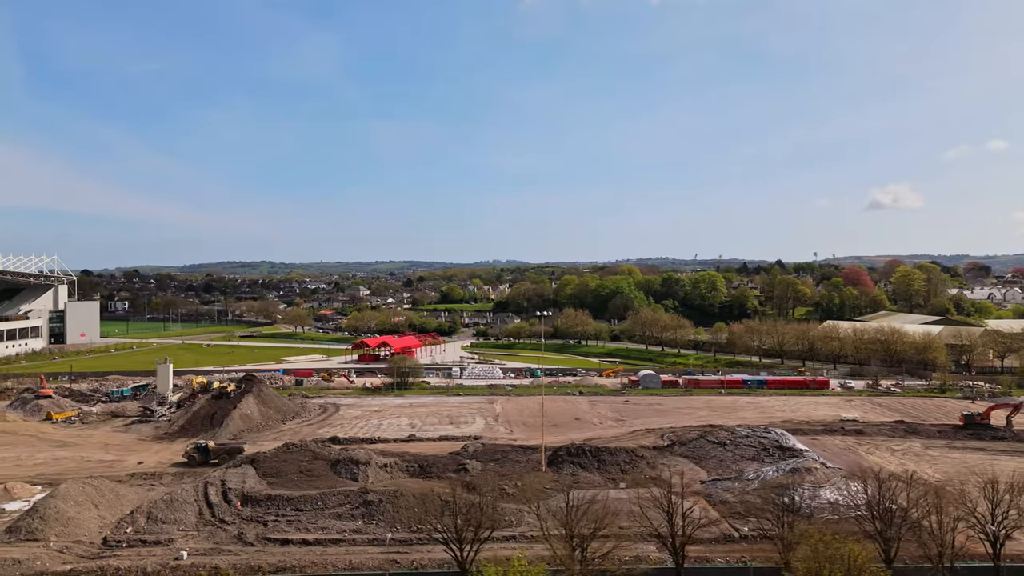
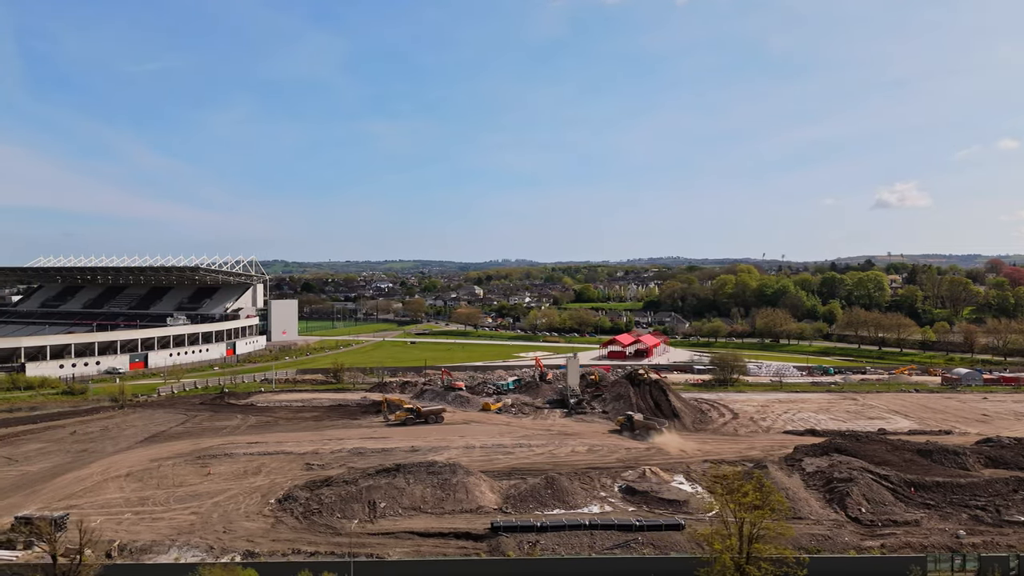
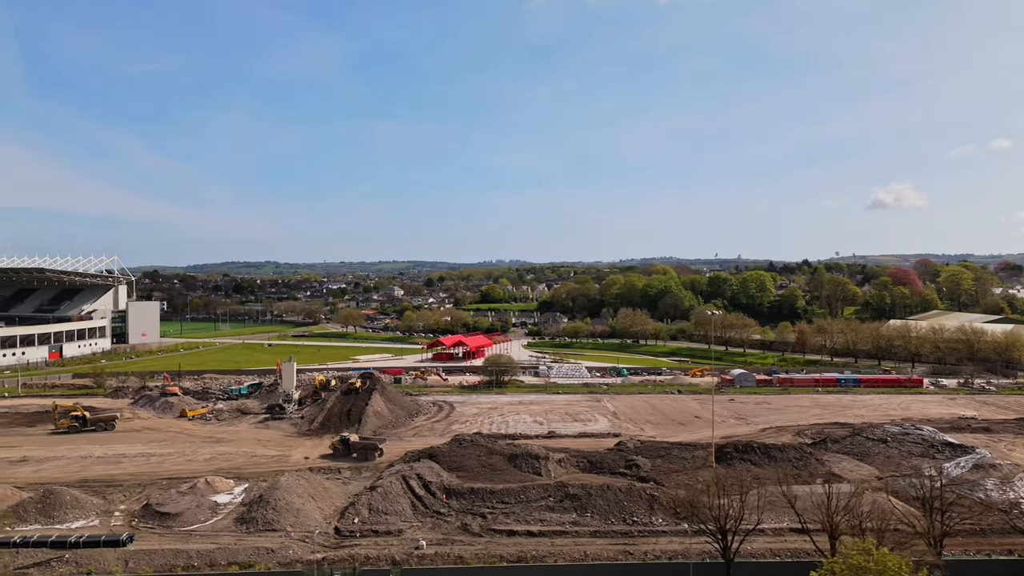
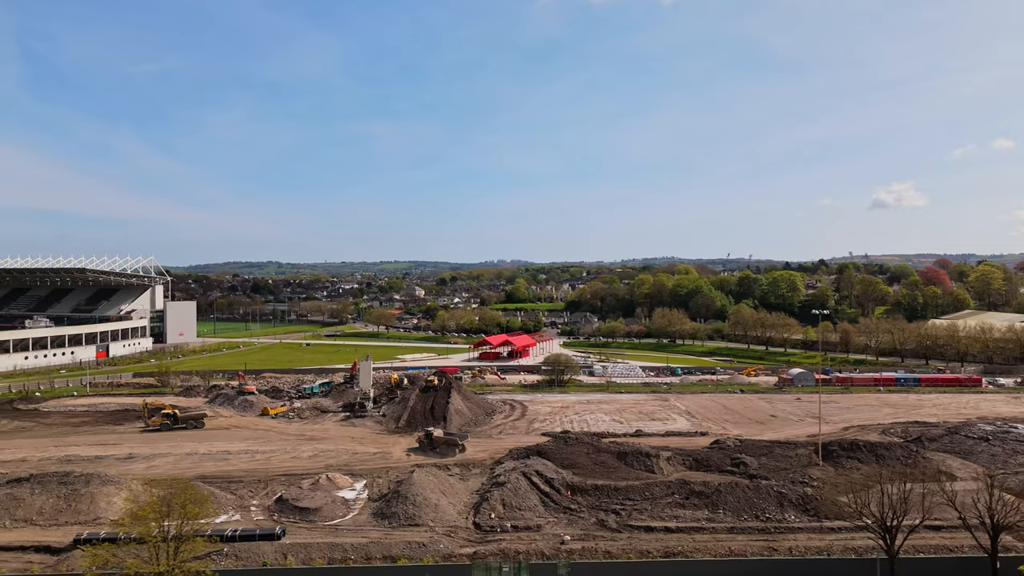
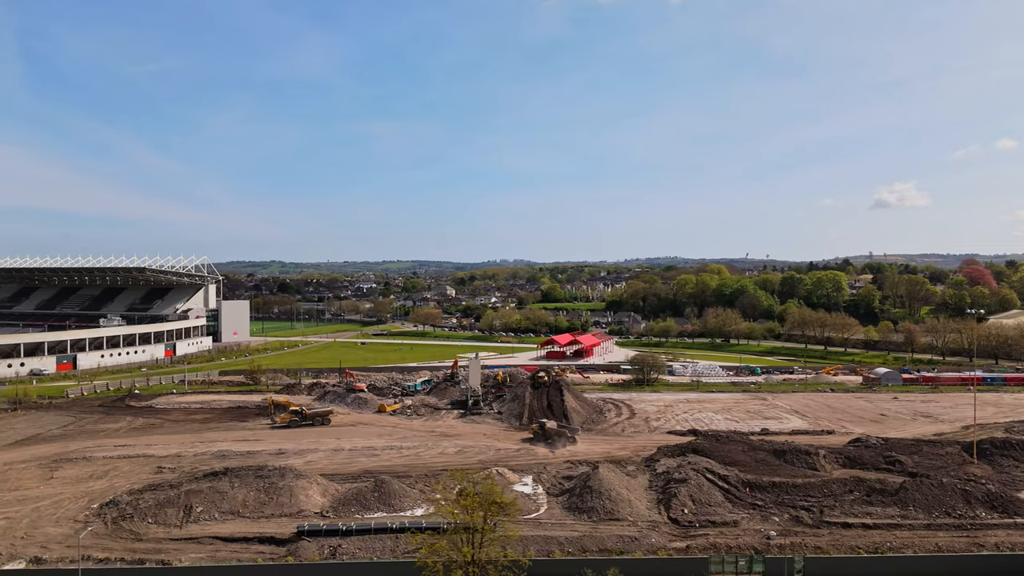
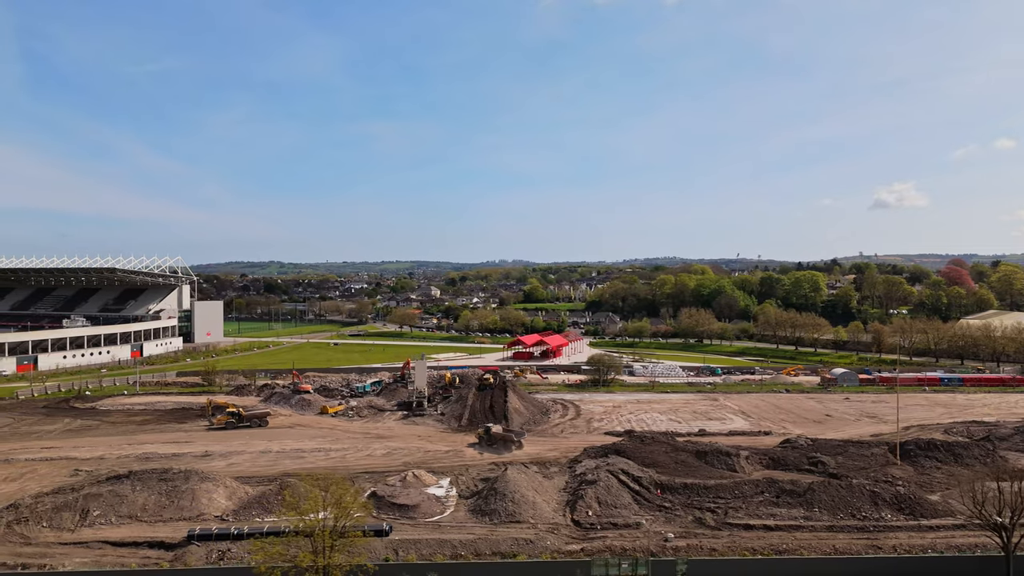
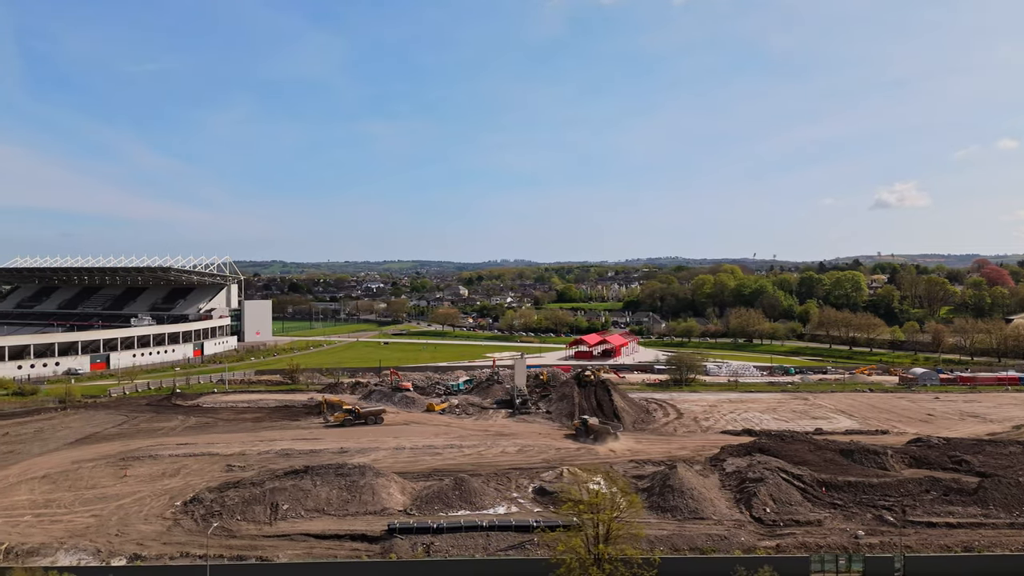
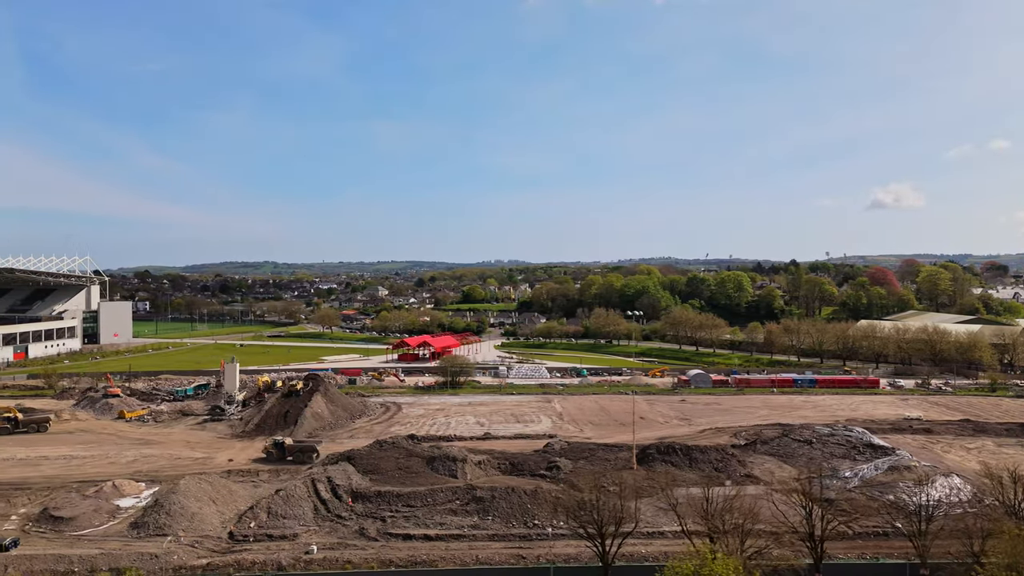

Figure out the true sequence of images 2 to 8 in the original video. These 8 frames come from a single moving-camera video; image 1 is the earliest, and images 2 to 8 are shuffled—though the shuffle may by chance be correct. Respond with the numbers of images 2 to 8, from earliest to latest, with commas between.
8, 3, 4, 6, 5, 7, 2
